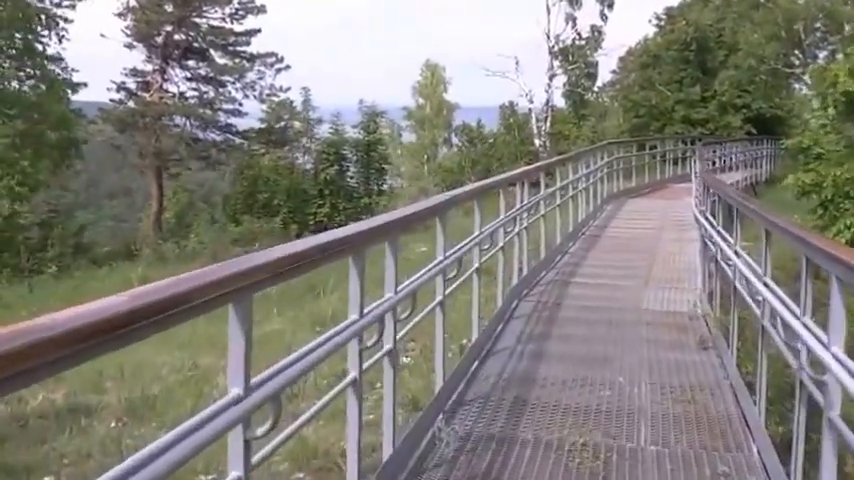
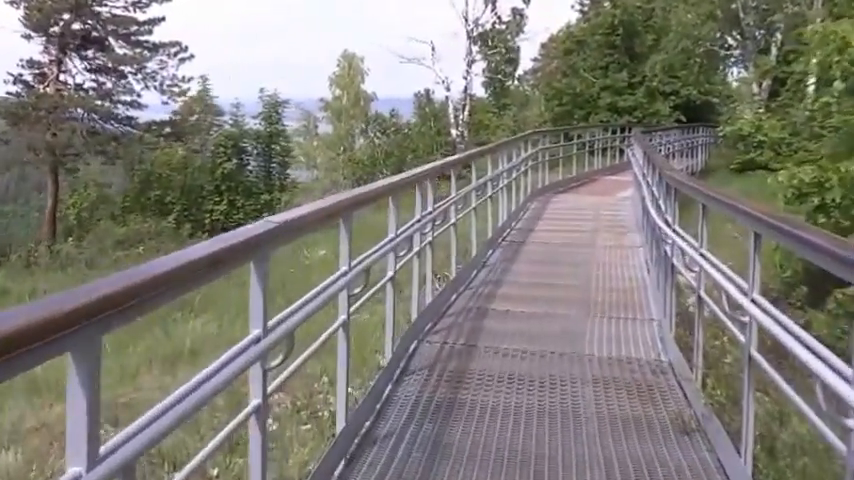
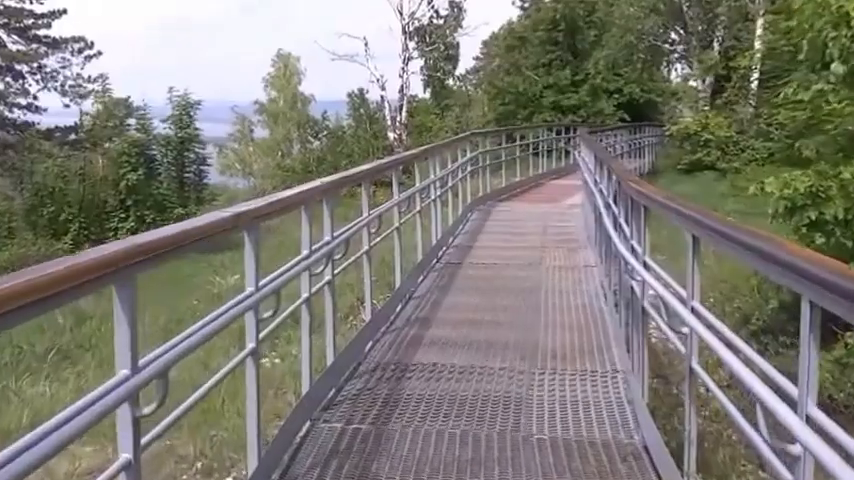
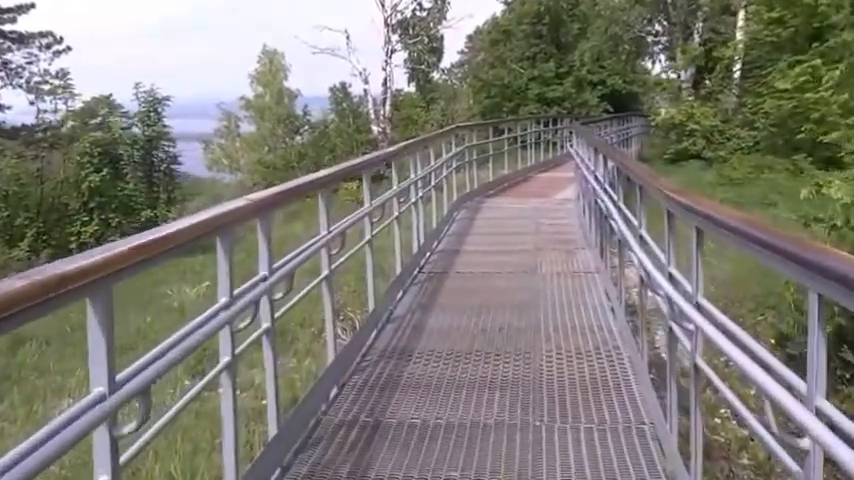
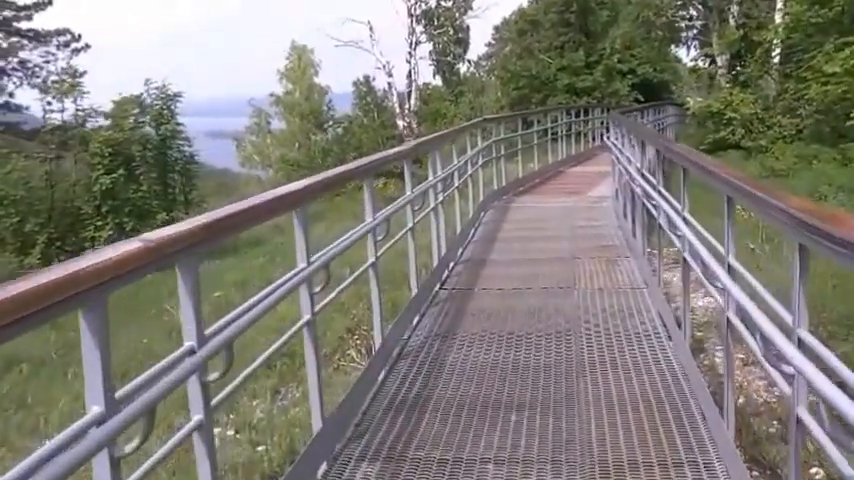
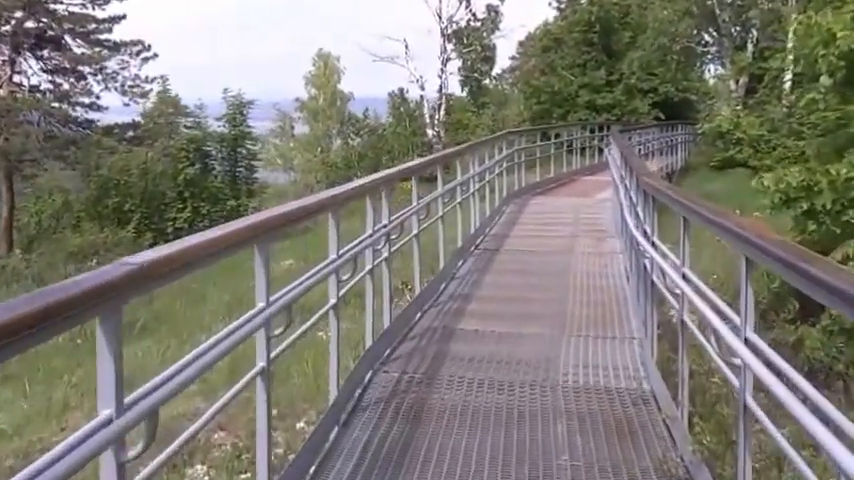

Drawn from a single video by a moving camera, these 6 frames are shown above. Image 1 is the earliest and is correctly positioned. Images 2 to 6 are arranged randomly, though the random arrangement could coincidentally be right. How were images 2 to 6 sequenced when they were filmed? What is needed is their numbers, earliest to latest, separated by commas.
2, 6, 3, 4, 5
